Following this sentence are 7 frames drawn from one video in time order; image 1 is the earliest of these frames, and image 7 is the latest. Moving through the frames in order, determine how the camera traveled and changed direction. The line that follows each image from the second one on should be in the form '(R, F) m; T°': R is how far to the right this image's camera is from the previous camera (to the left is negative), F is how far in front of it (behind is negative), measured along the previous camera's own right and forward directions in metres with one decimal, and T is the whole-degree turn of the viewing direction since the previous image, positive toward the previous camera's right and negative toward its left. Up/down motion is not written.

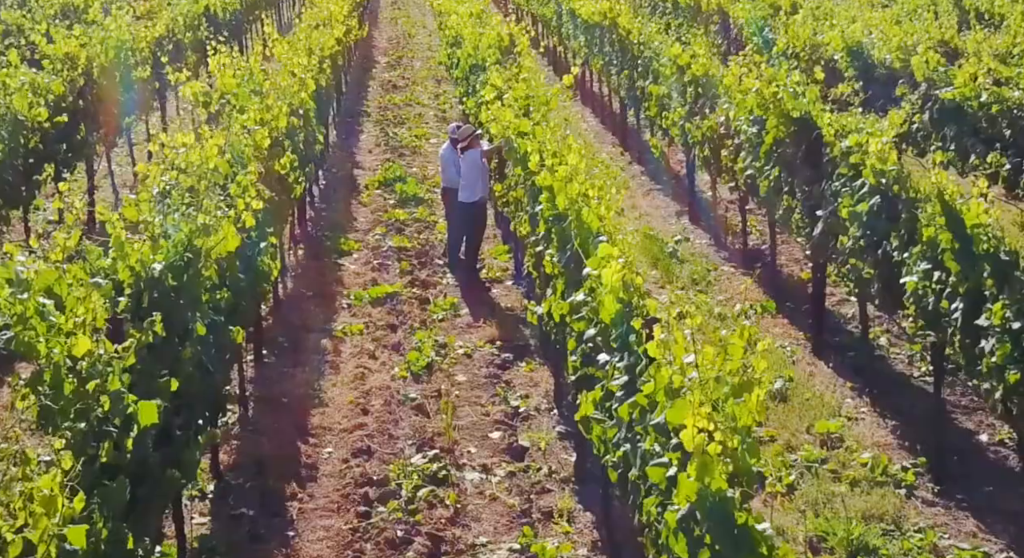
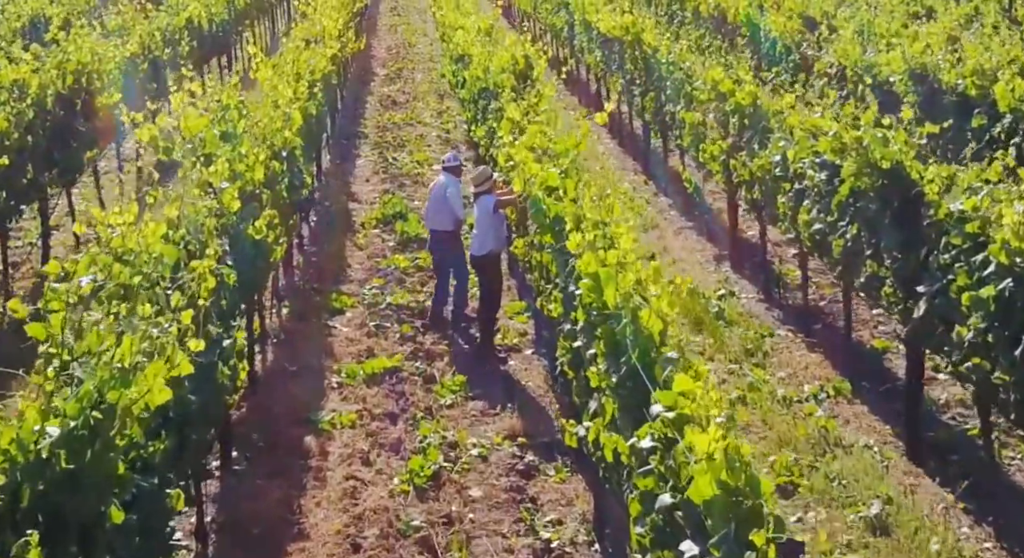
(-0.2, +2.5) m; 0°
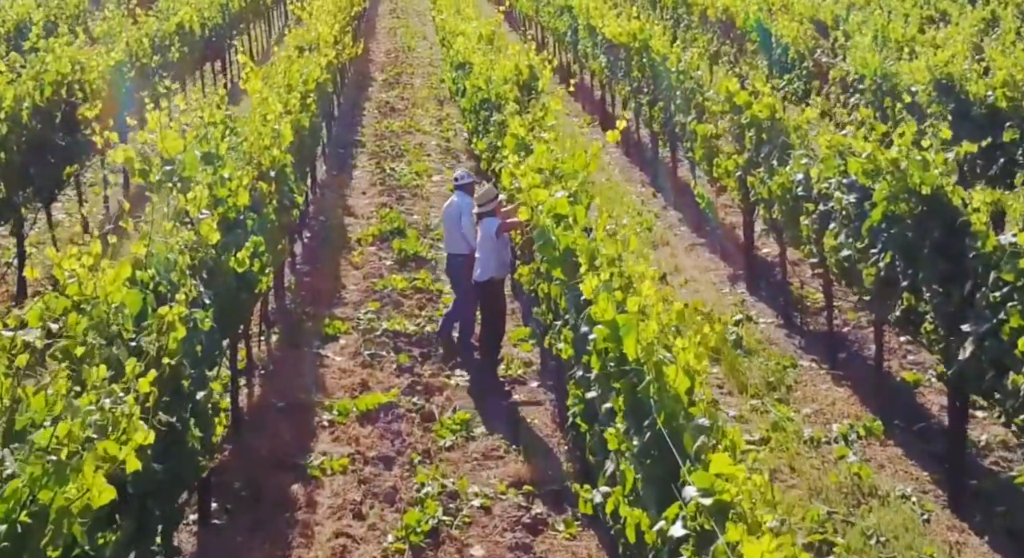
(0.0, +0.9) m; 0°
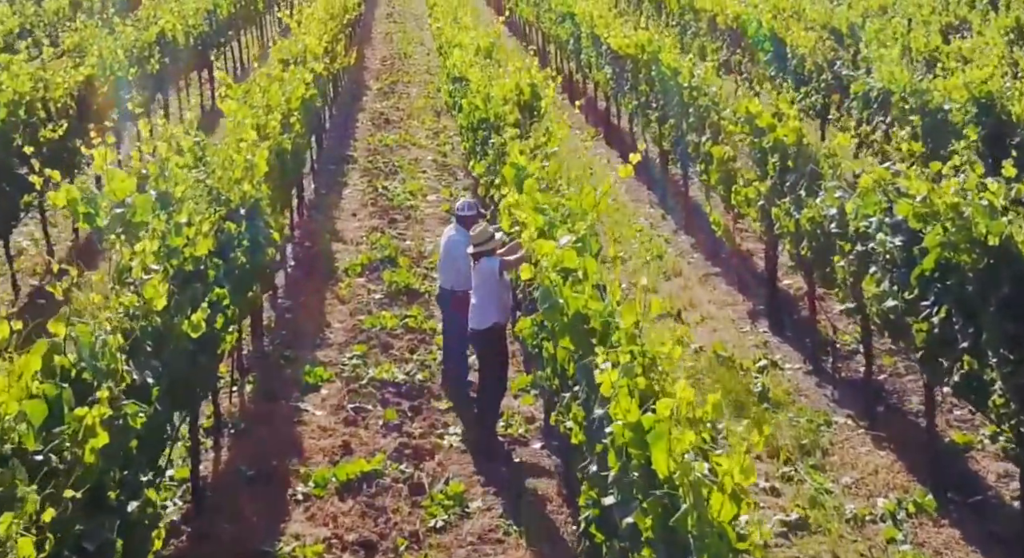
(0.0, +1.5) m; 0°
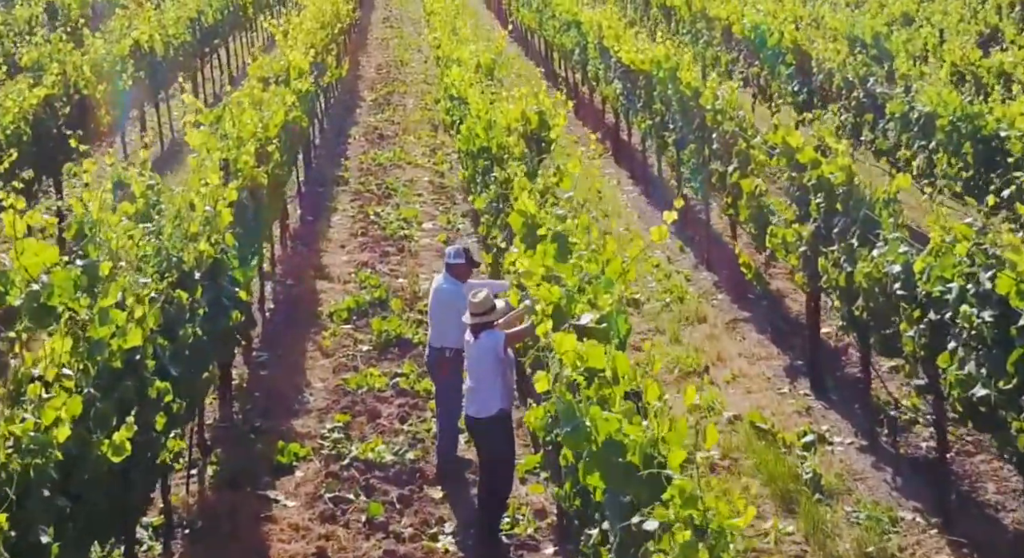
(0.0, +1.9) m; 0°
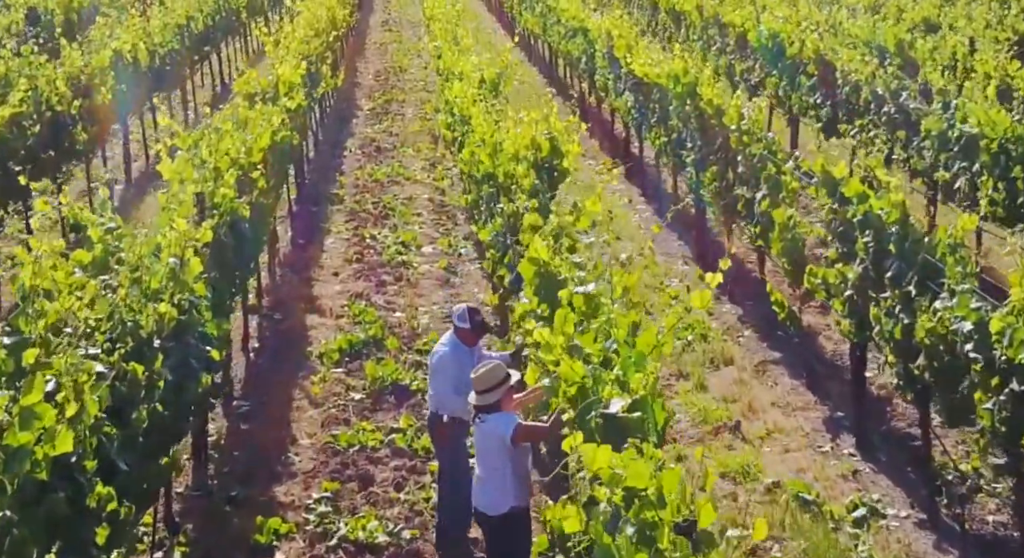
(-0.1, +1.4) m; 0°
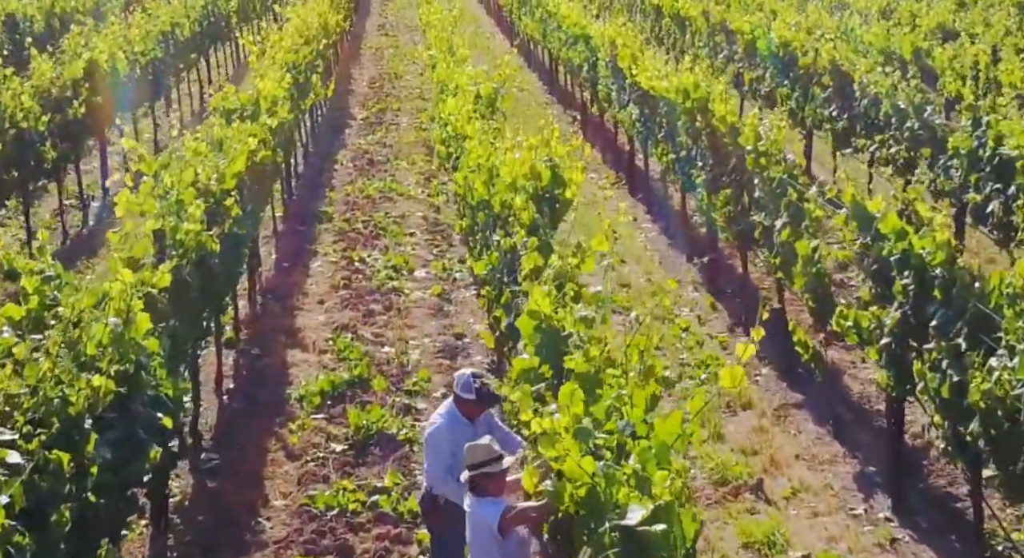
(0.0, +1.2) m; 0°
